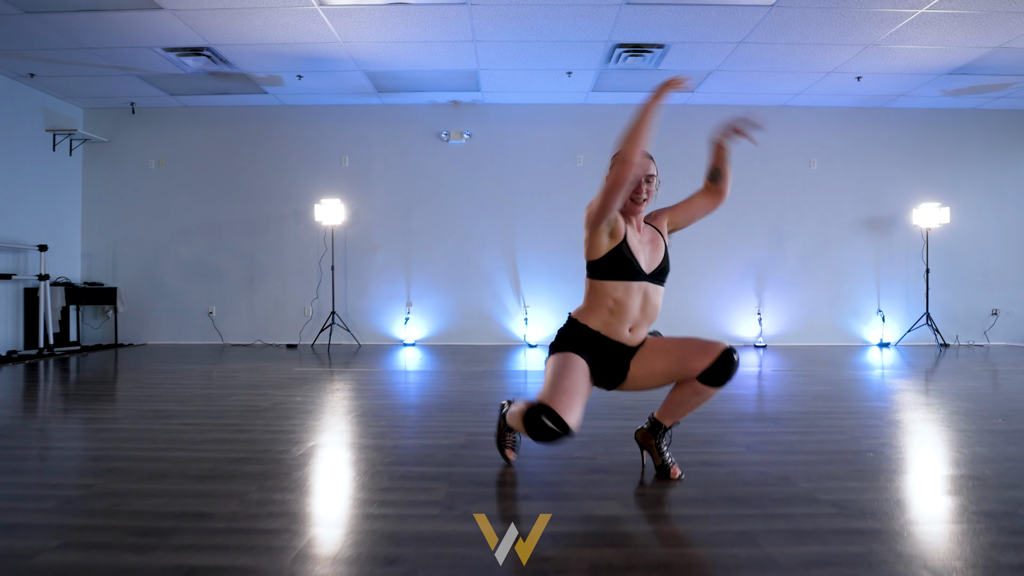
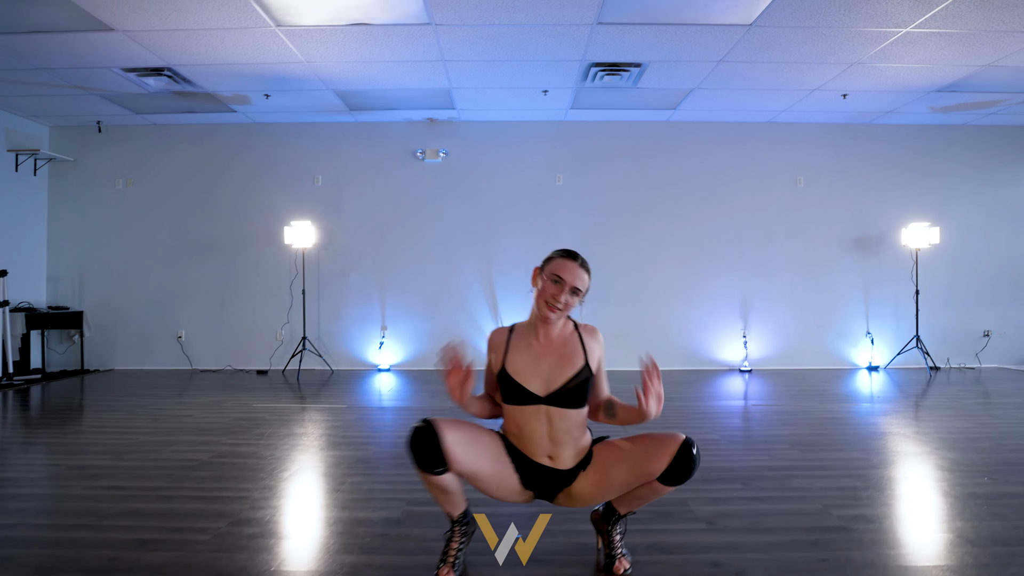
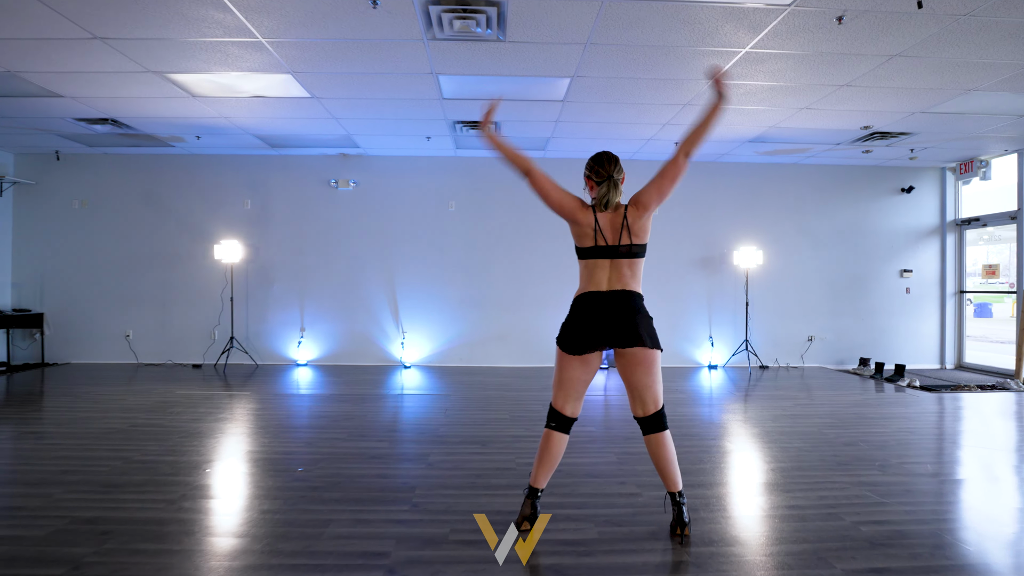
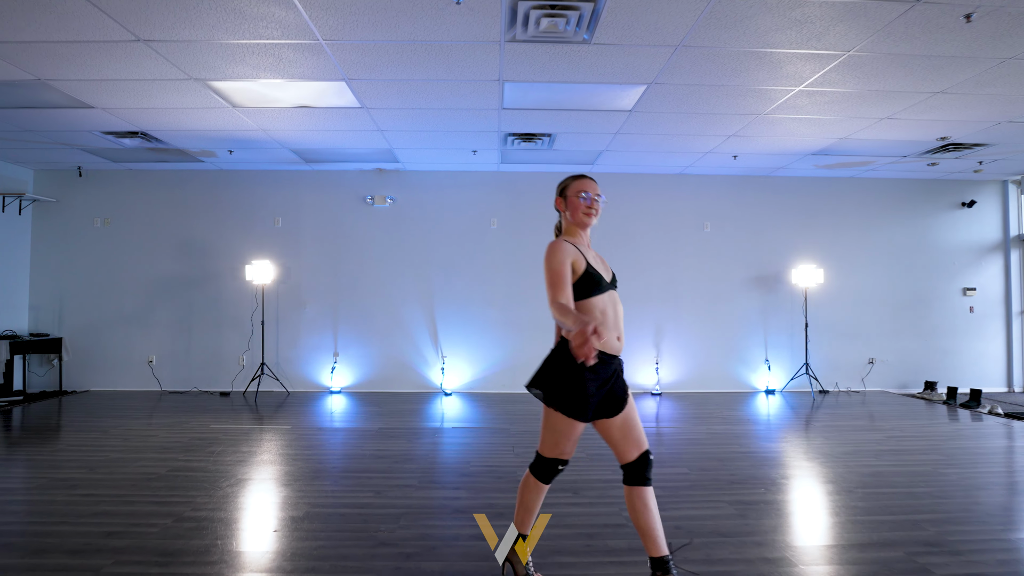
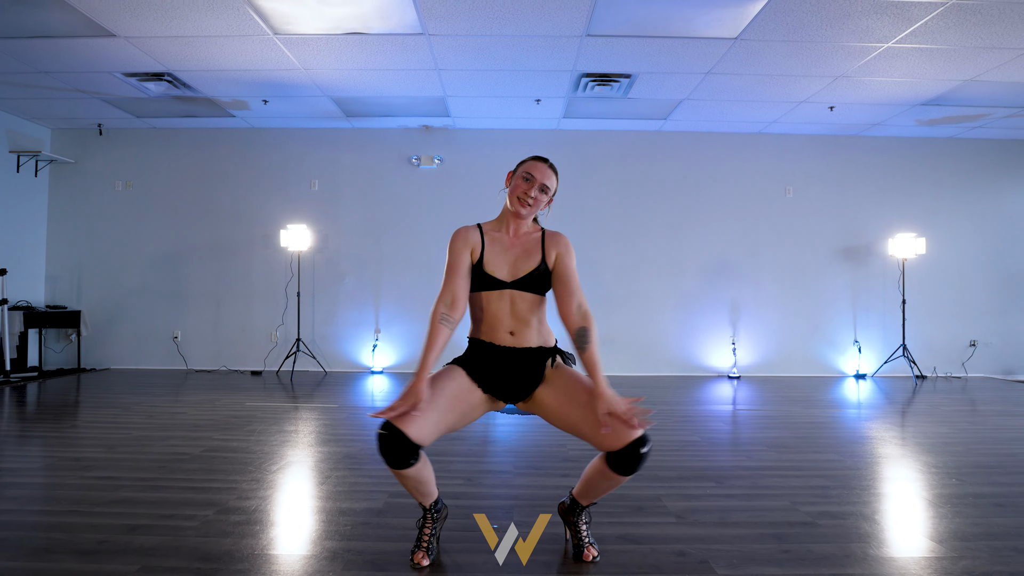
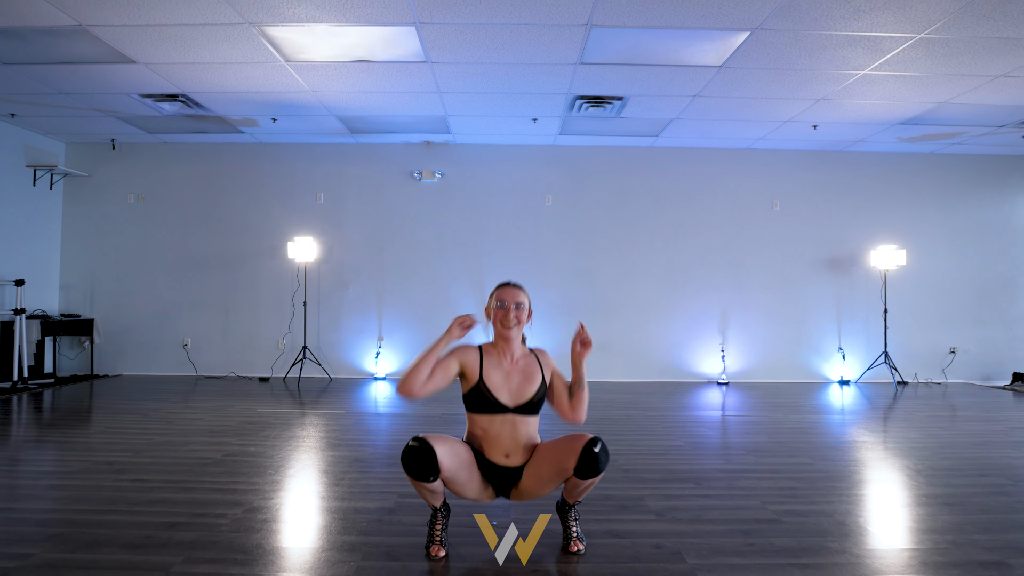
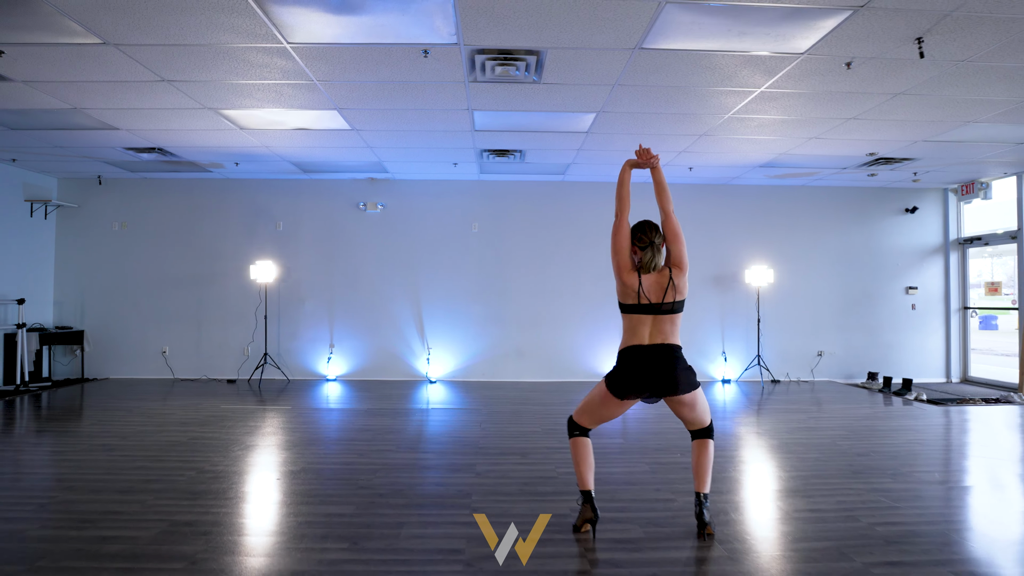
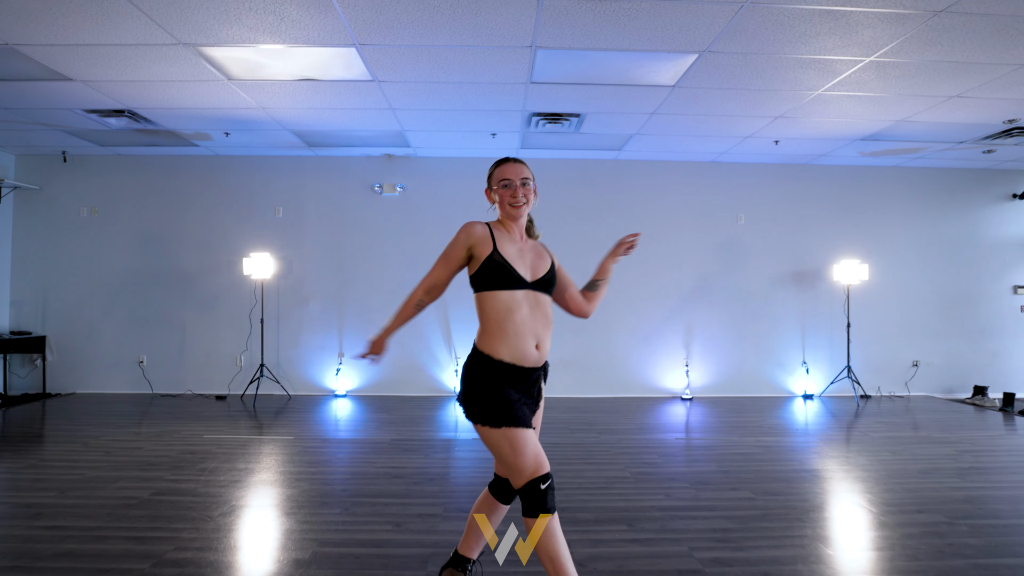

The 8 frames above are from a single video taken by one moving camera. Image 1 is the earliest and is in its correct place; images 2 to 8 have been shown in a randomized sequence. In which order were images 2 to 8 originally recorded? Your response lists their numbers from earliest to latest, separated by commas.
2, 5, 6, 8, 4, 7, 3
